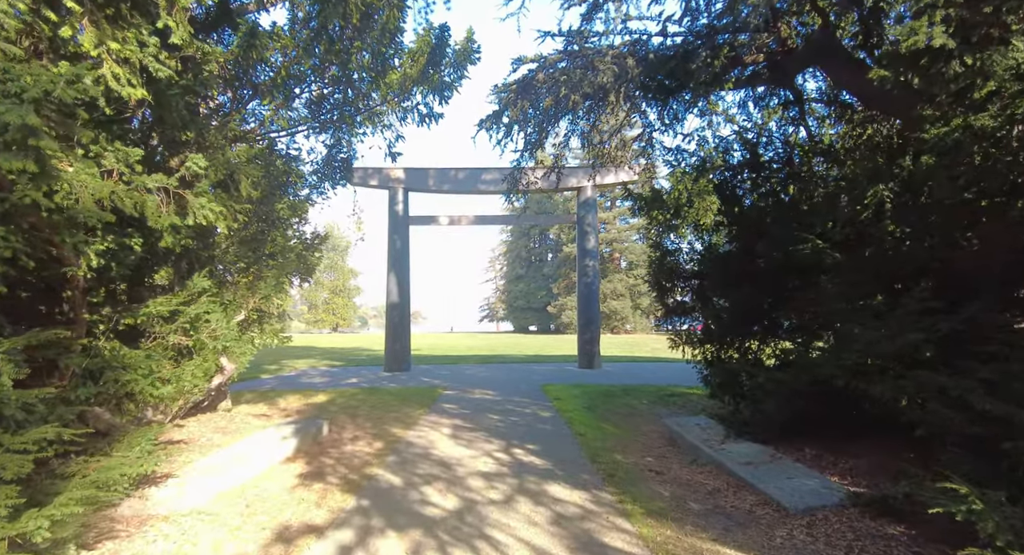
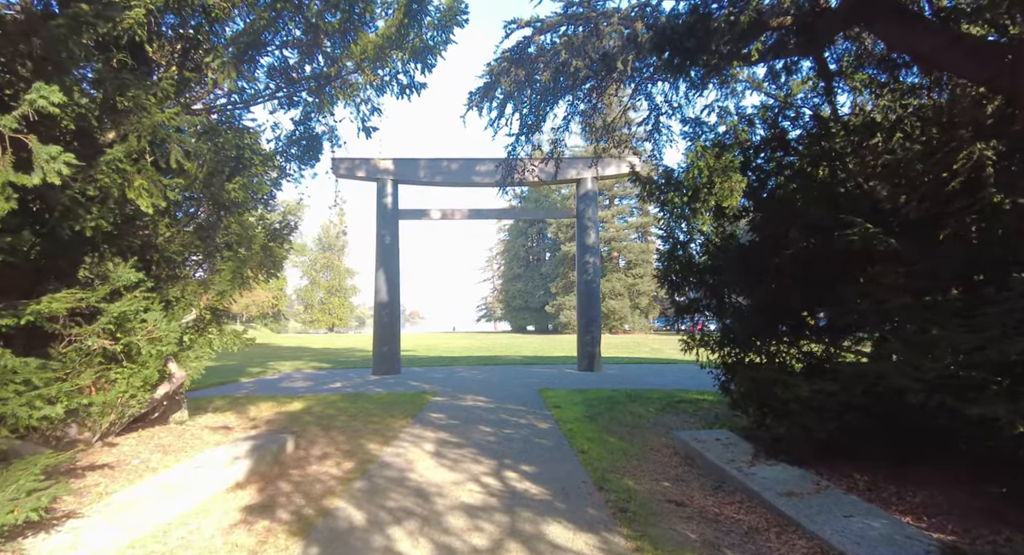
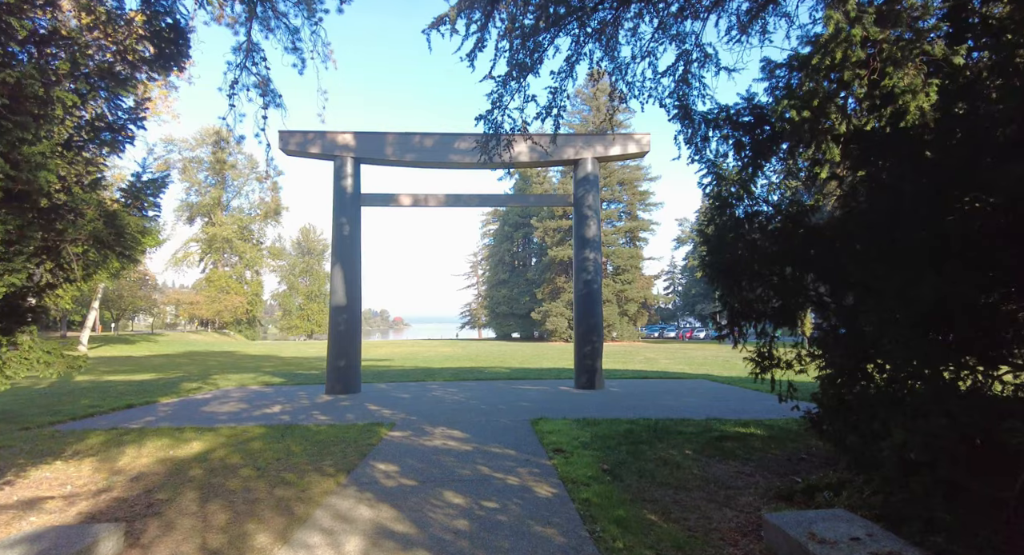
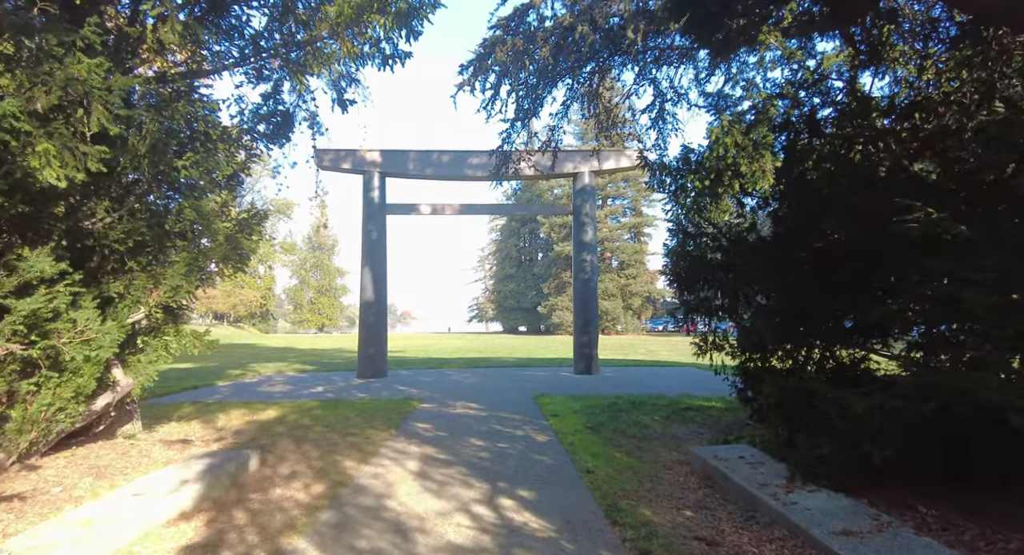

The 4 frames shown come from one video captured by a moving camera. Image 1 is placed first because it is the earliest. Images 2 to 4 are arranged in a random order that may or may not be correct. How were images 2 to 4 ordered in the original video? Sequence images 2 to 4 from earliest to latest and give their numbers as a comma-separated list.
2, 4, 3
